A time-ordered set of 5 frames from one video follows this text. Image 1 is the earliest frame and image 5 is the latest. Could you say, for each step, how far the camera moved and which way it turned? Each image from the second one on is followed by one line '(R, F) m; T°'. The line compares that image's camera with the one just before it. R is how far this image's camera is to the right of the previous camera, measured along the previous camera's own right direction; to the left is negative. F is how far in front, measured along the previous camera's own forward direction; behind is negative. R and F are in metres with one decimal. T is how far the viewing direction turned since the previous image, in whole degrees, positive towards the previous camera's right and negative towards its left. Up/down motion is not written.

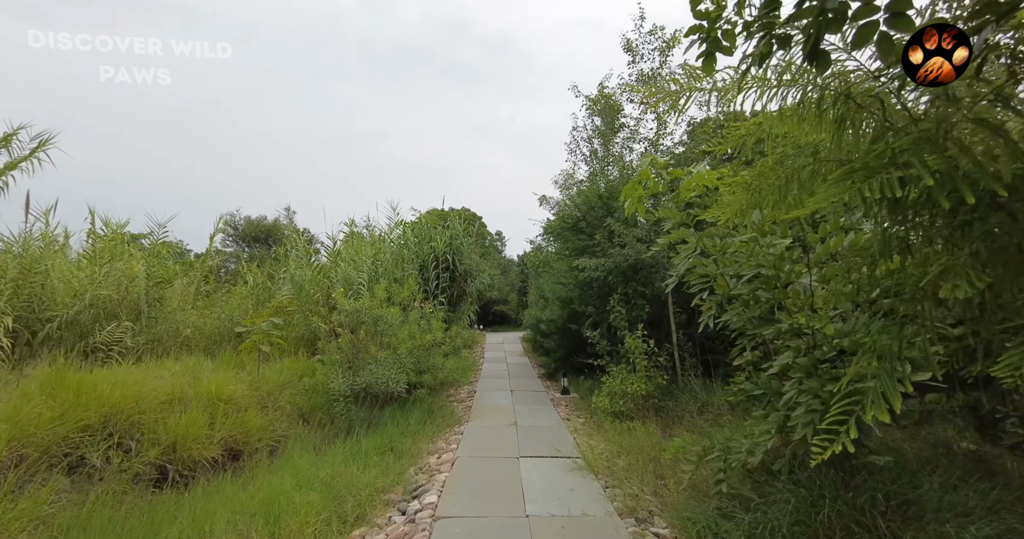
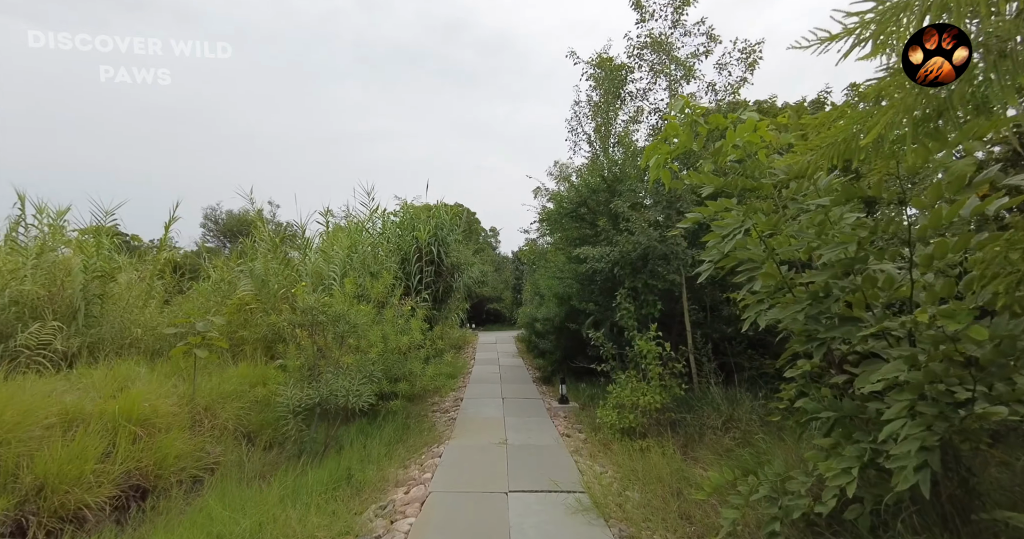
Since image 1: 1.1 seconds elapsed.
(+0.1, +0.8) m; +1°
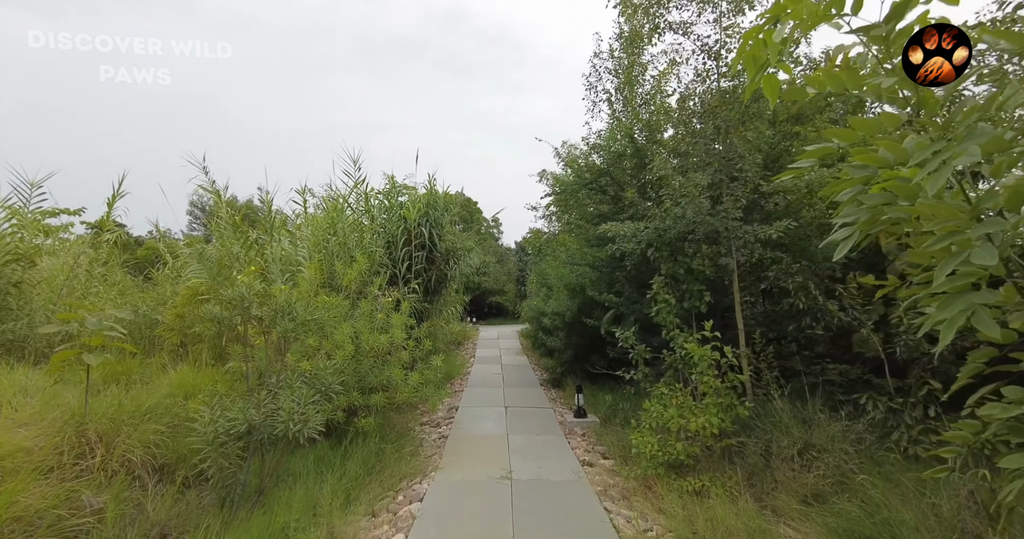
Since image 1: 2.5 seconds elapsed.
(0.0, +1.1) m; 0°
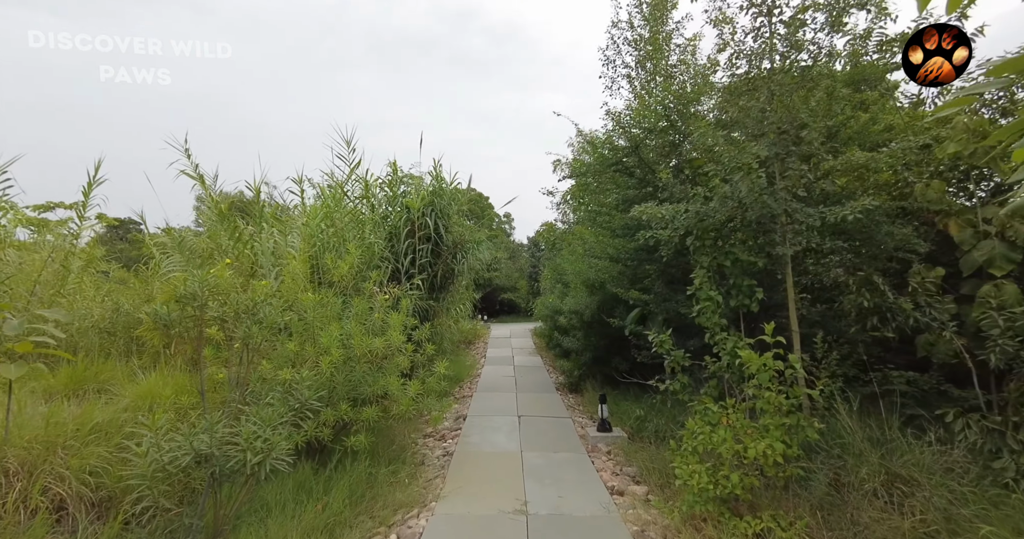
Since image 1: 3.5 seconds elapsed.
(0.0, +0.6) m; -1°
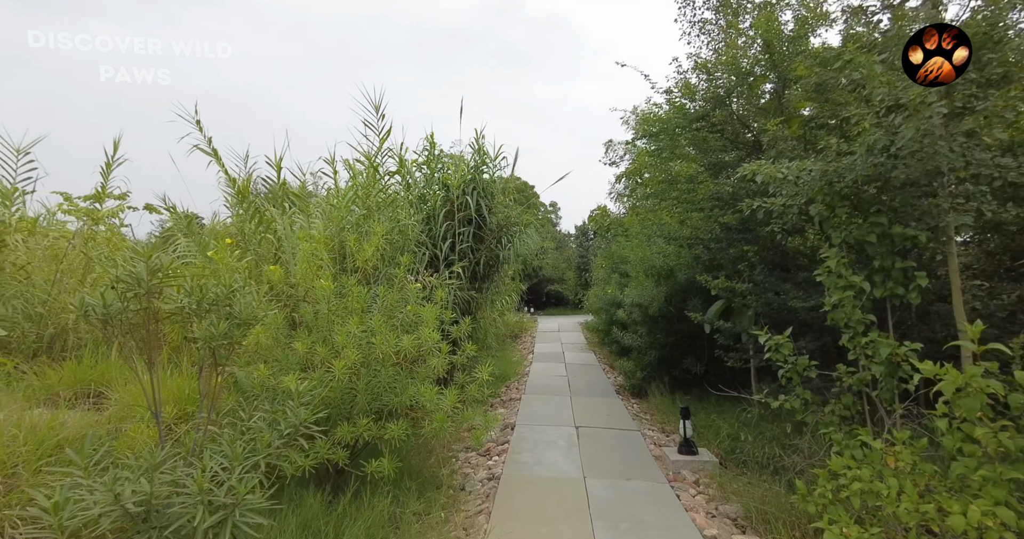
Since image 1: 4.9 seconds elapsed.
(-0.1, +0.8) m; -5°
